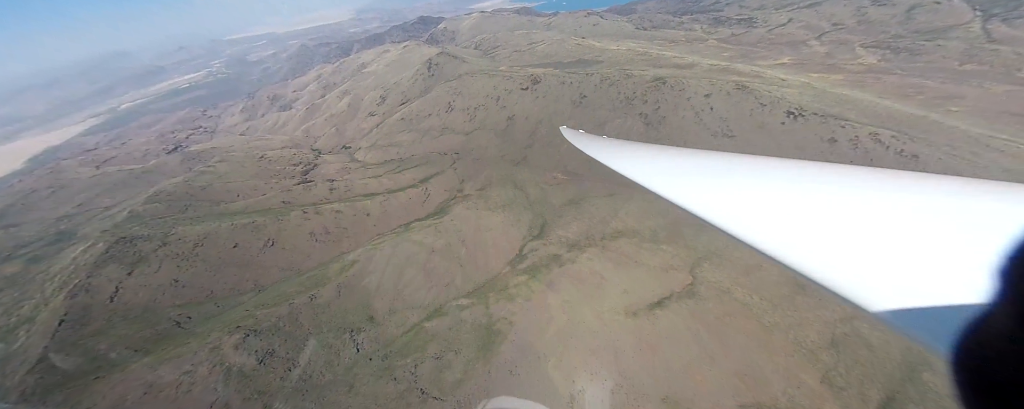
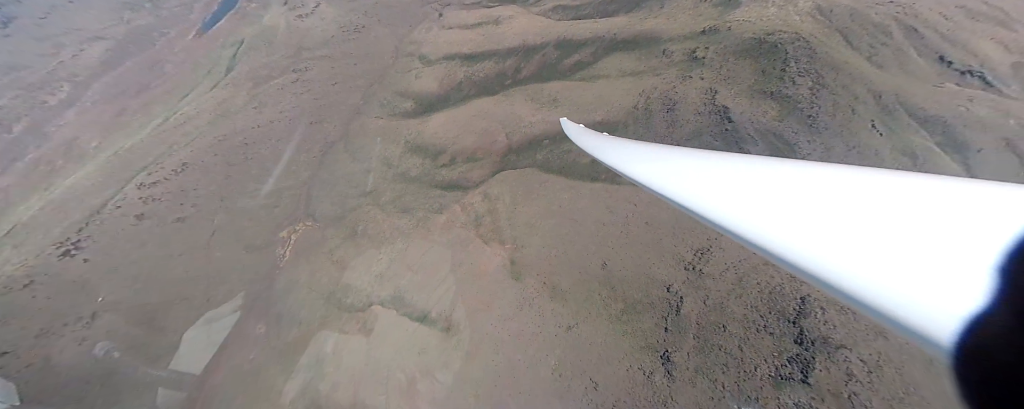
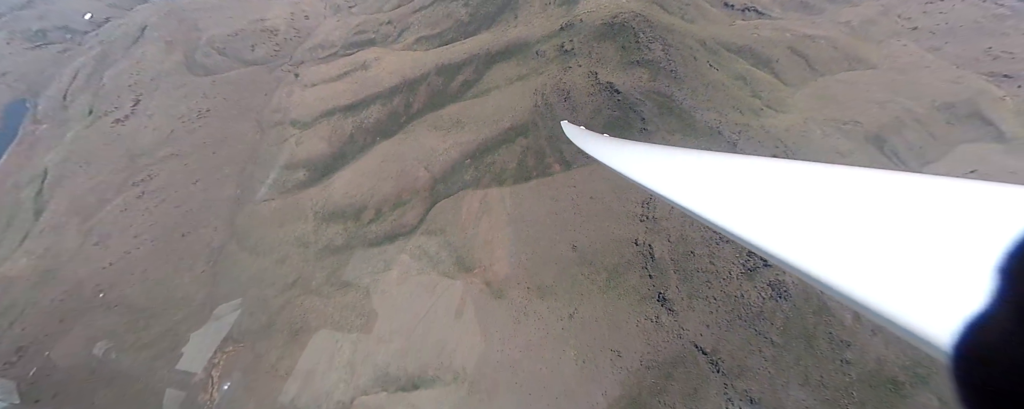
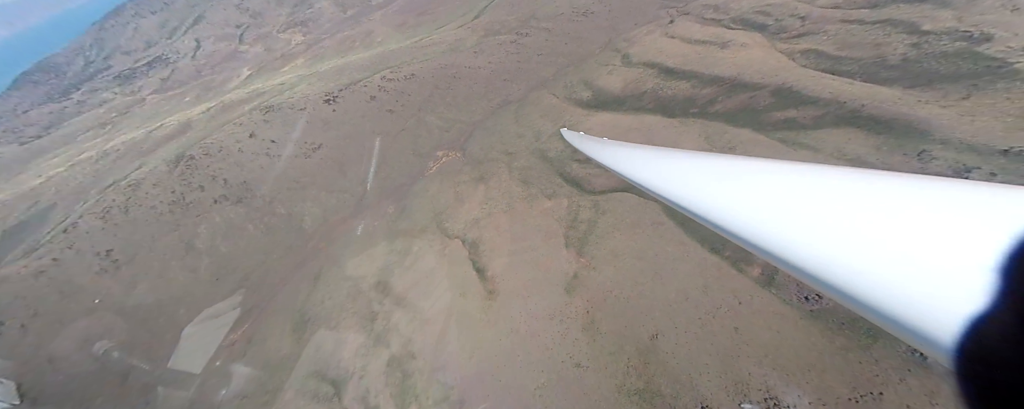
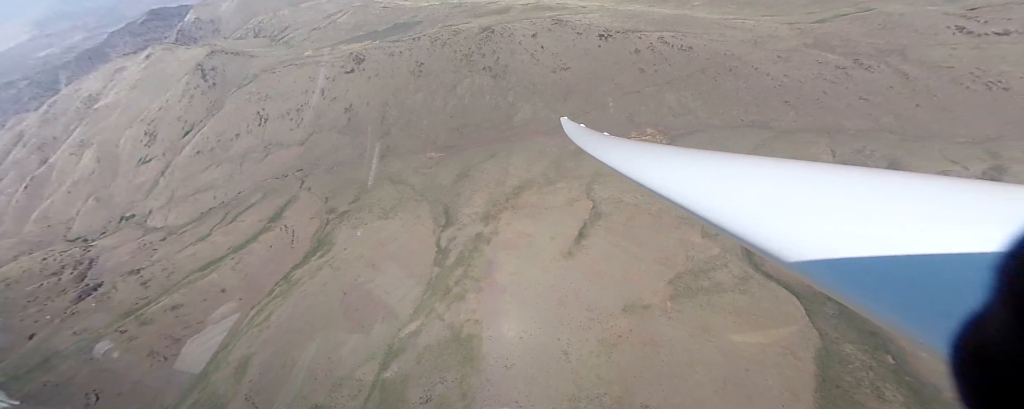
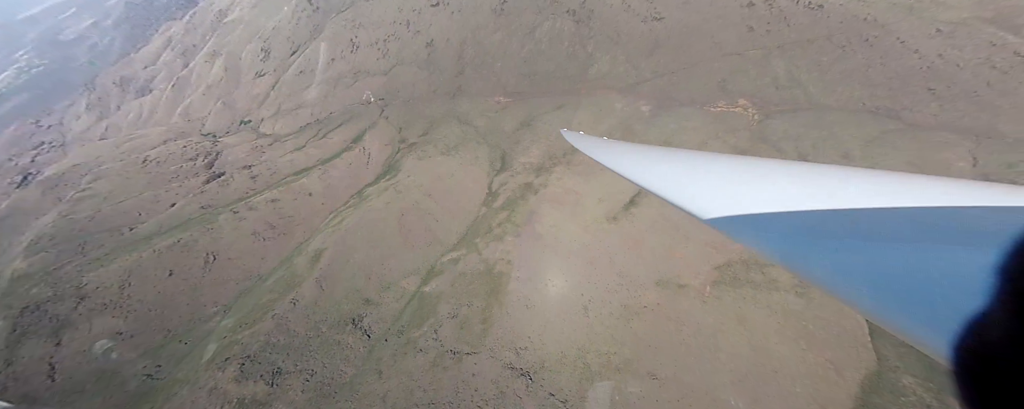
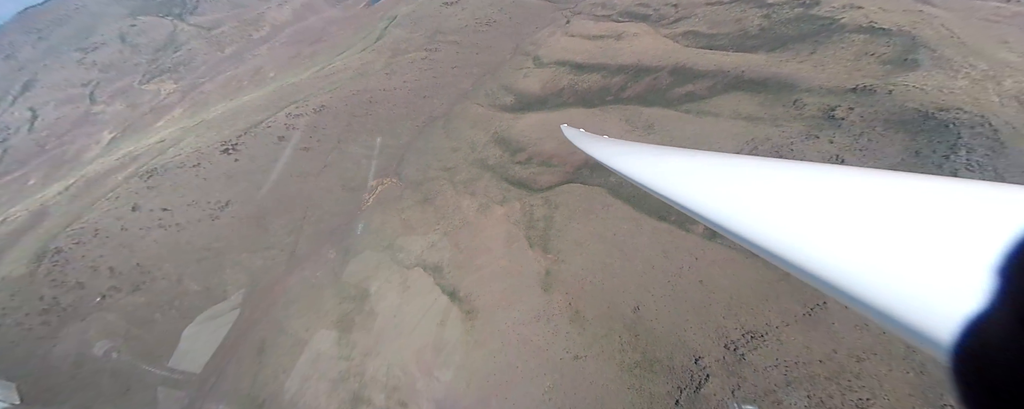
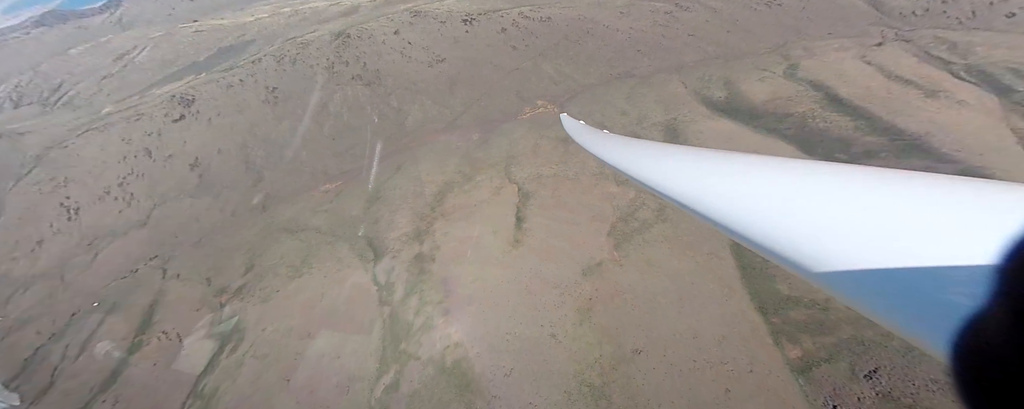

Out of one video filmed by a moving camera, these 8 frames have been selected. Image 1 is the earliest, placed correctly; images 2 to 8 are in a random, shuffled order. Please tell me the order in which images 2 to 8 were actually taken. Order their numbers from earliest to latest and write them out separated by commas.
6, 5, 8, 4, 7, 2, 3
